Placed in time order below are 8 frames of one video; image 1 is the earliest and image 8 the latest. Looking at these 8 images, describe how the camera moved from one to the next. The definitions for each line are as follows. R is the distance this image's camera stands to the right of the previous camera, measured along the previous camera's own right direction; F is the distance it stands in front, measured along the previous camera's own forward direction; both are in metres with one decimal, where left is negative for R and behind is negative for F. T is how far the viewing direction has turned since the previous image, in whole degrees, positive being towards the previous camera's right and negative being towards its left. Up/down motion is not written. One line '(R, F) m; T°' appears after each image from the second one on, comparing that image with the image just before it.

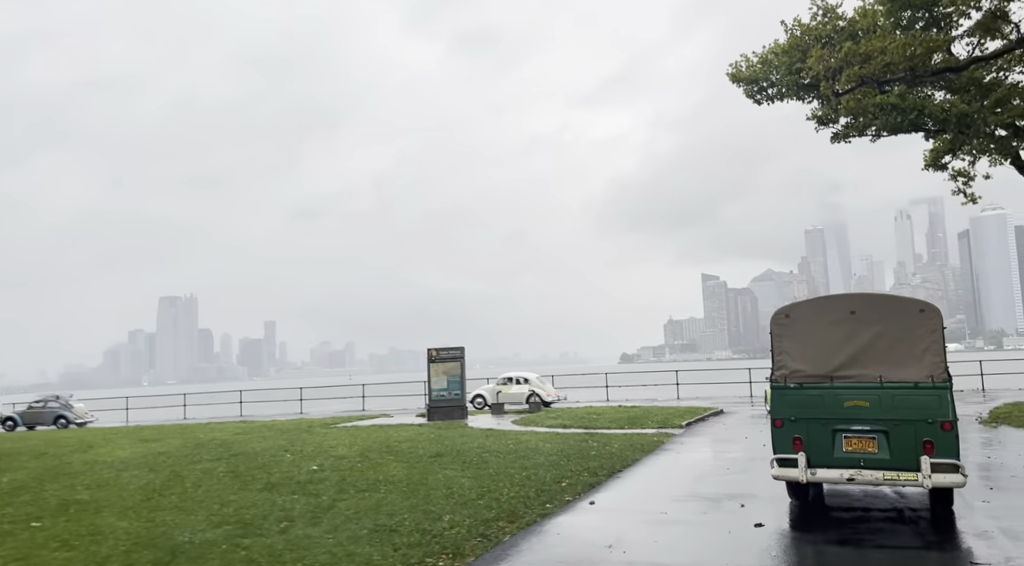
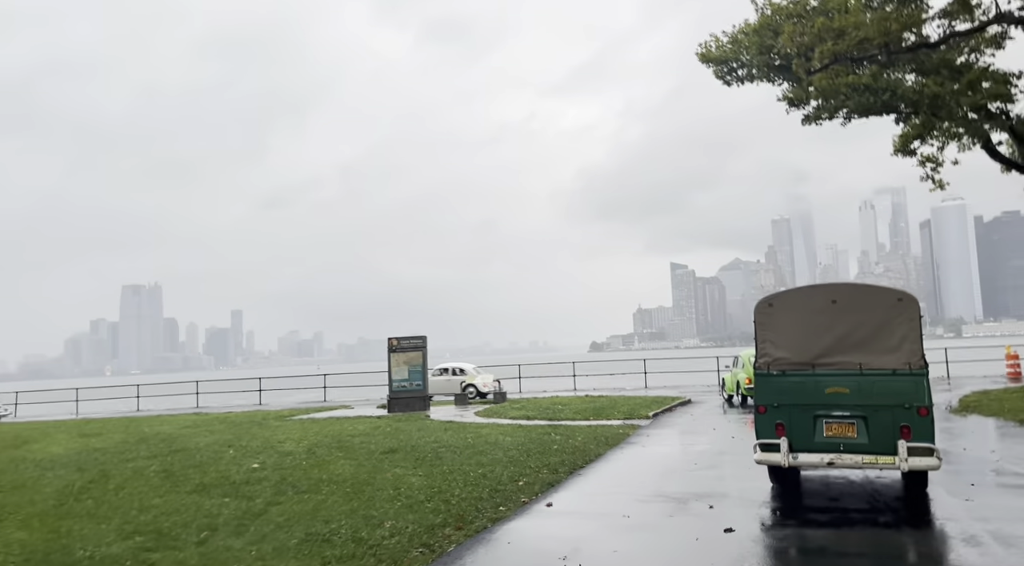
(+0.2, +0.7) m; +2°
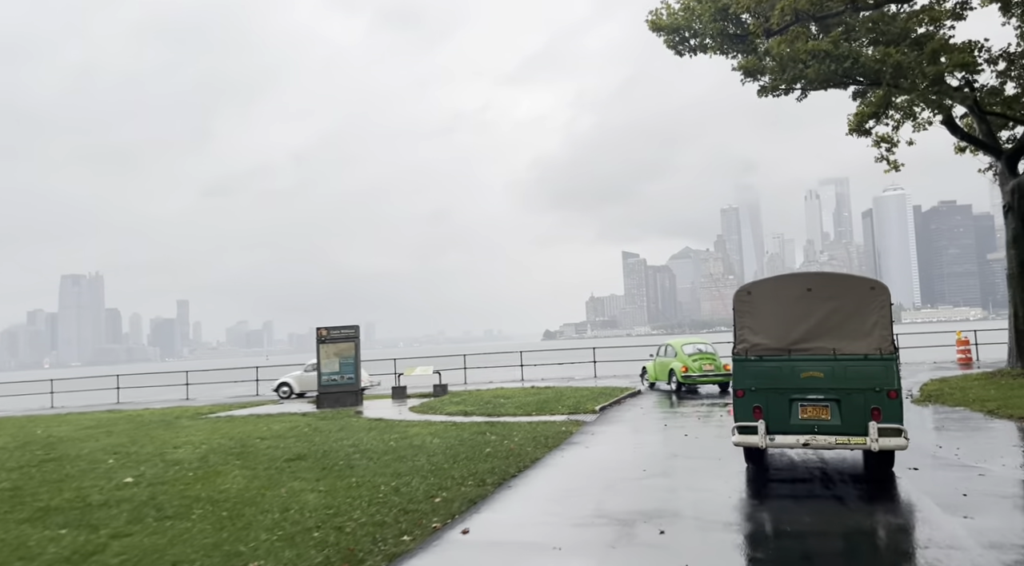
(+0.4, +1.5) m; +4°
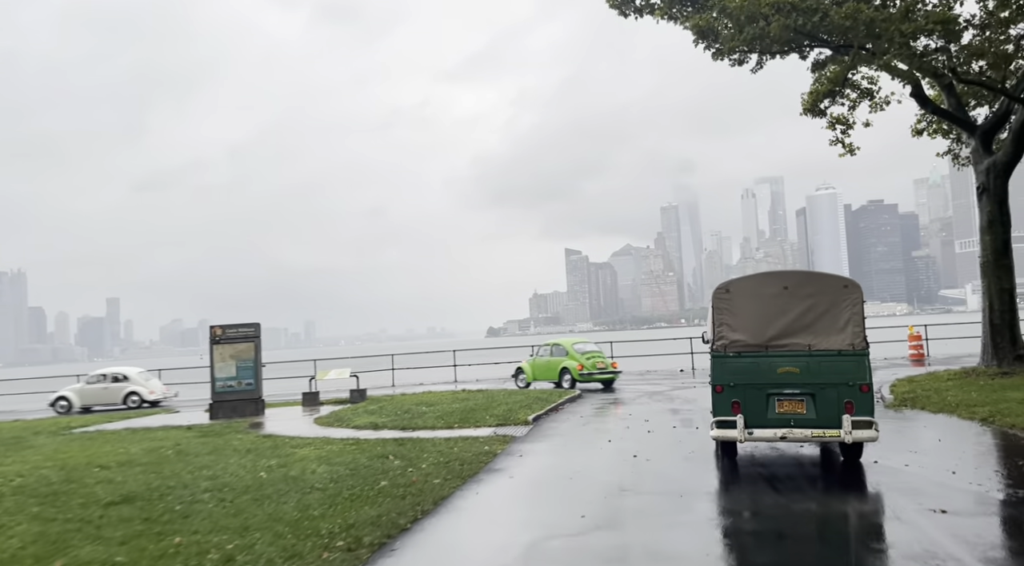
(+0.4, +2.3) m; +4°
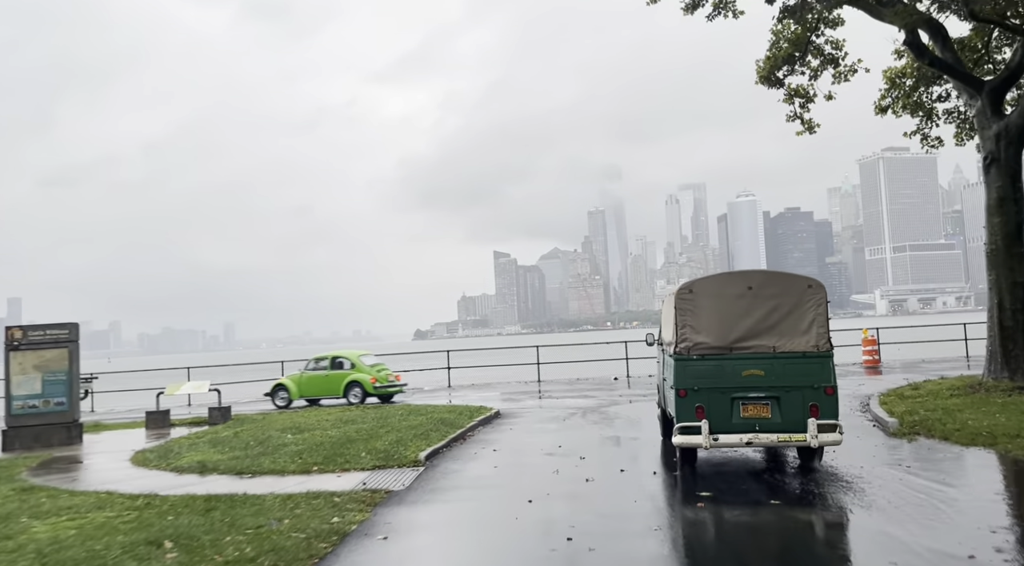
(+0.5, +3.6) m; +5°
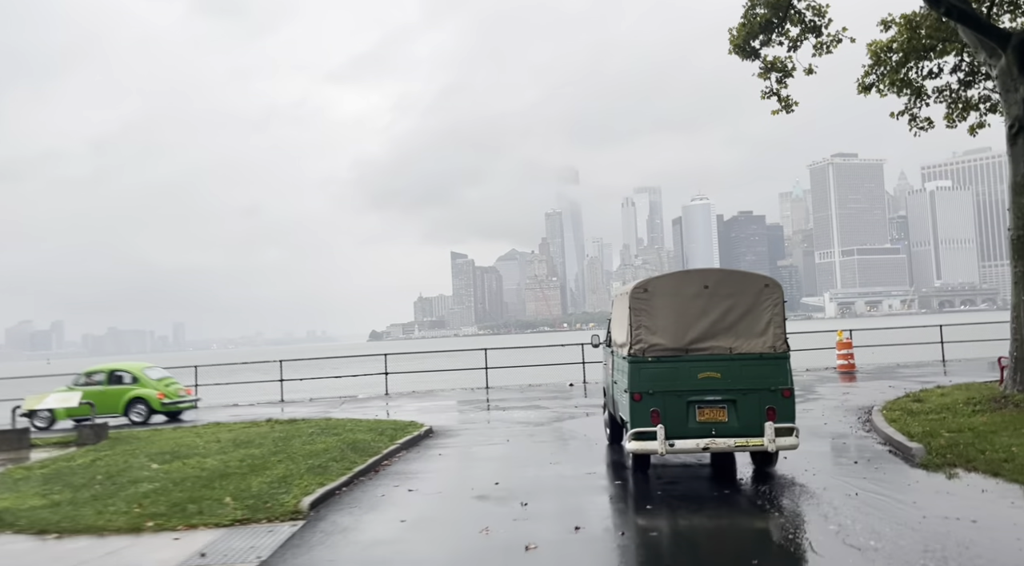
(+0.4, +2.4) m; +3°
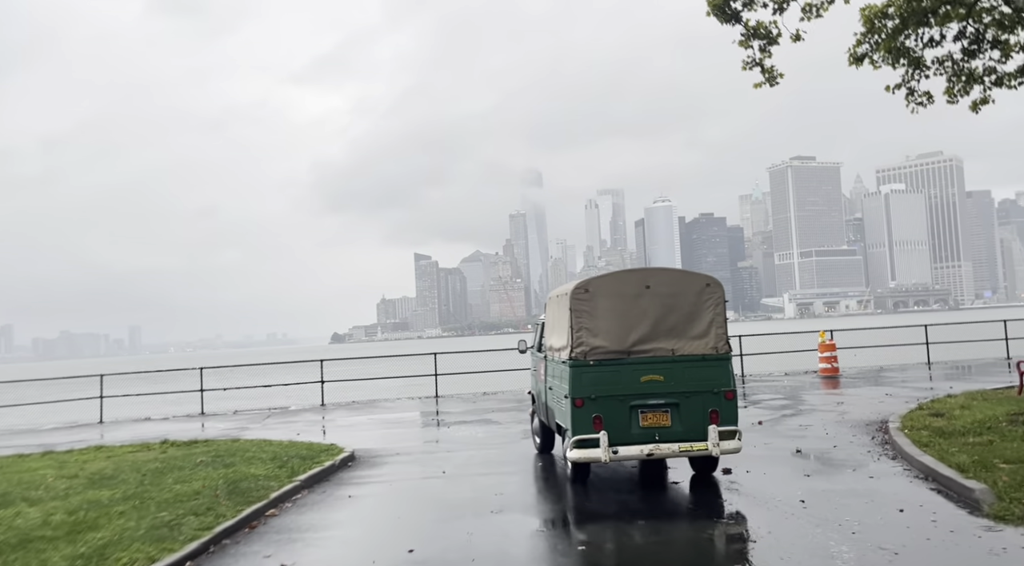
(+0.3, +2.3) m; +3°
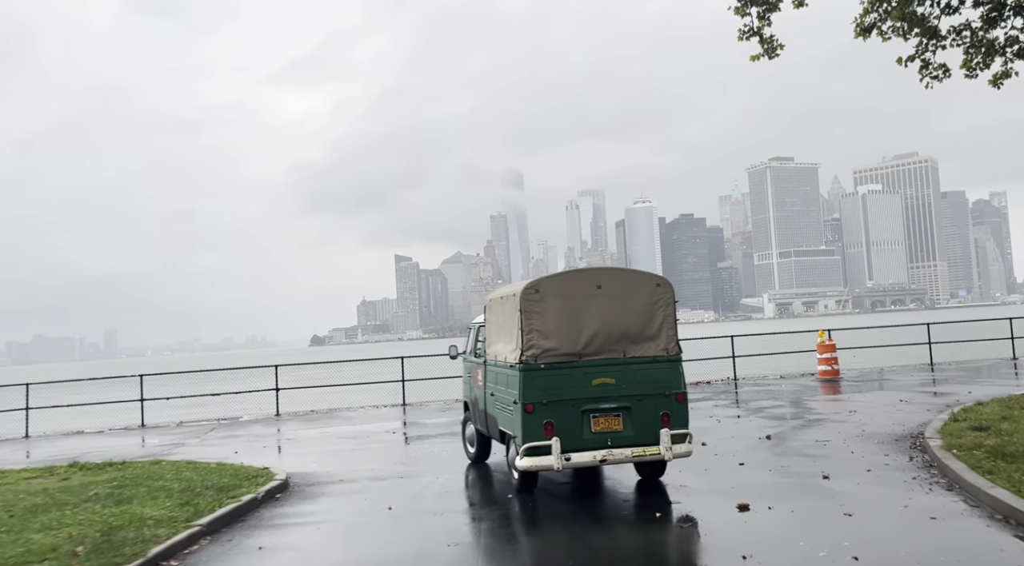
(+0.2, +1.7) m; +1°
